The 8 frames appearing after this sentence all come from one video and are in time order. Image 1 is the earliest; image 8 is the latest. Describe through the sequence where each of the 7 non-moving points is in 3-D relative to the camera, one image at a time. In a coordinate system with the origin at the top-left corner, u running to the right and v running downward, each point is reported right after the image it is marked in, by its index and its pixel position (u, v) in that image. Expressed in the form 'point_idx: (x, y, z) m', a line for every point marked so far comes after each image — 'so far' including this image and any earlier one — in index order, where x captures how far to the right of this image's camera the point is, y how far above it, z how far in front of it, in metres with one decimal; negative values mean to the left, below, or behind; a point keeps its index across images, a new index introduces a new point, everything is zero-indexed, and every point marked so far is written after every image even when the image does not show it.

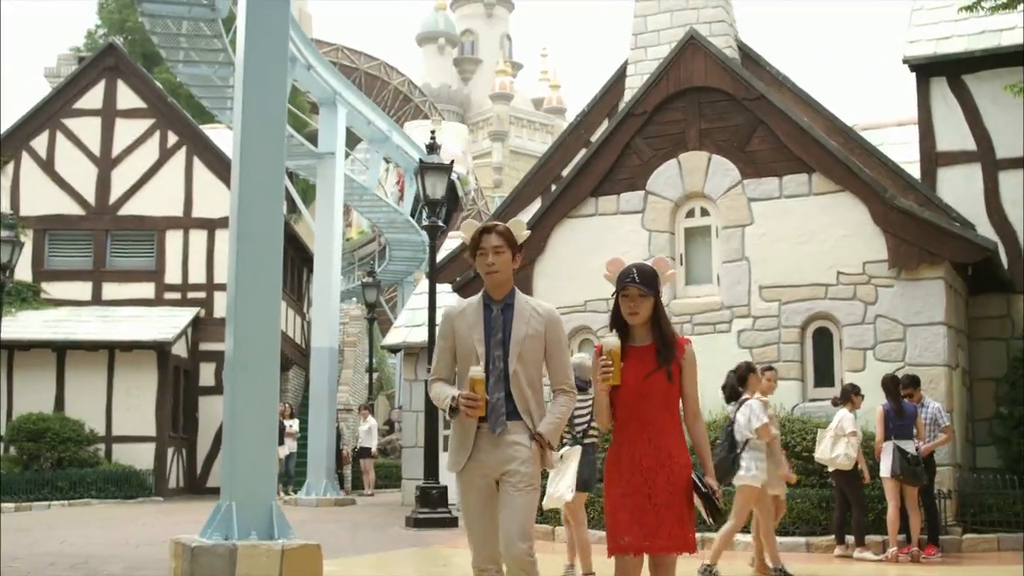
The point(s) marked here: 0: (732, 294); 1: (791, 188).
0: (+2.3, -0.1, +14.1) m
1: (+2.8, +1.0, +14.0) m
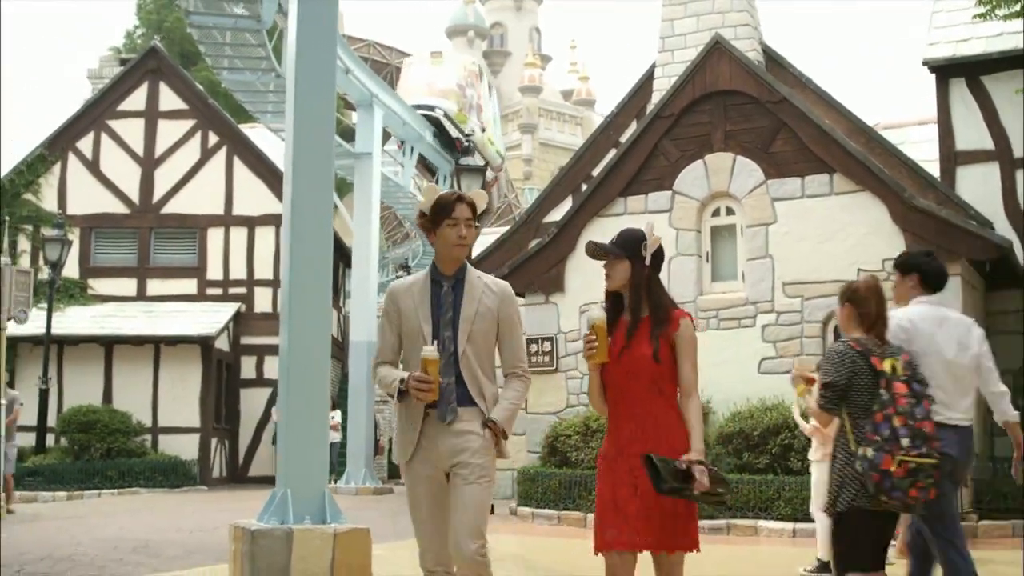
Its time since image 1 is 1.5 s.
0: (+2.6, 0.0, +14.6) m
1: (+3.2, +1.0, +14.5) m
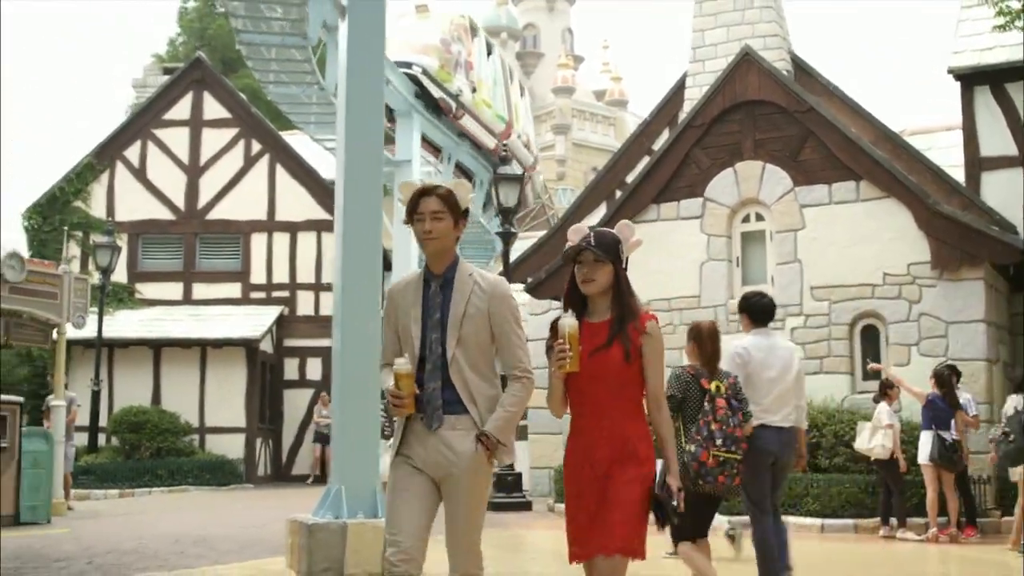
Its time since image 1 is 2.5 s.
0: (+3.0, -0.1, +15.1) m
1: (+3.6, +1.0, +14.9) m
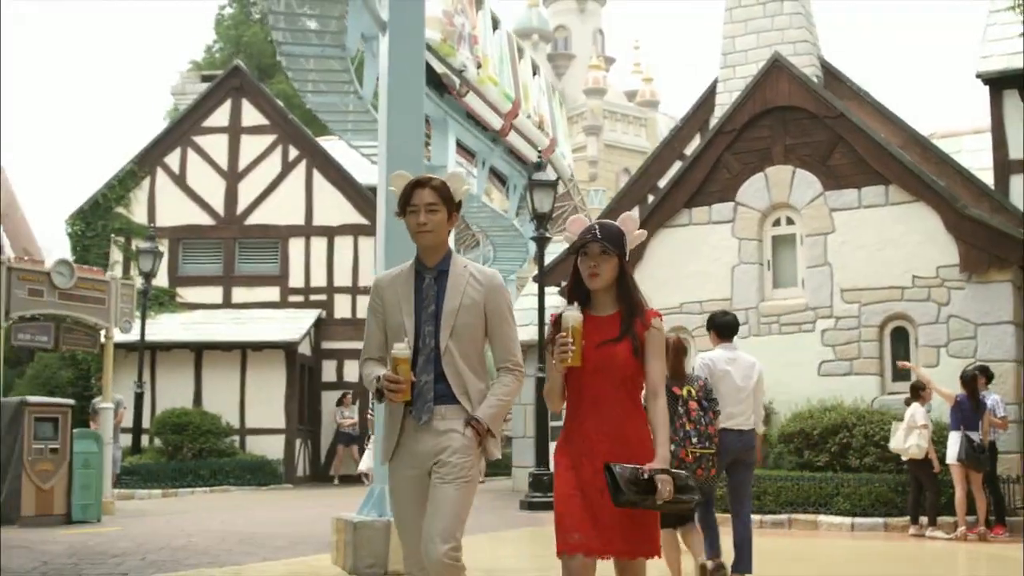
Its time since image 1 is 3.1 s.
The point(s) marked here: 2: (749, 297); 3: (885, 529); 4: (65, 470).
0: (+3.4, -0.1, +15.3) m
1: (+3.9, +1.0, +15.2) m
2: (+2.7, -0.1, +15.9) m
3: (+3.5, -2.2, +12.7) m
4: (-4.3, -1.8, +13.3) m
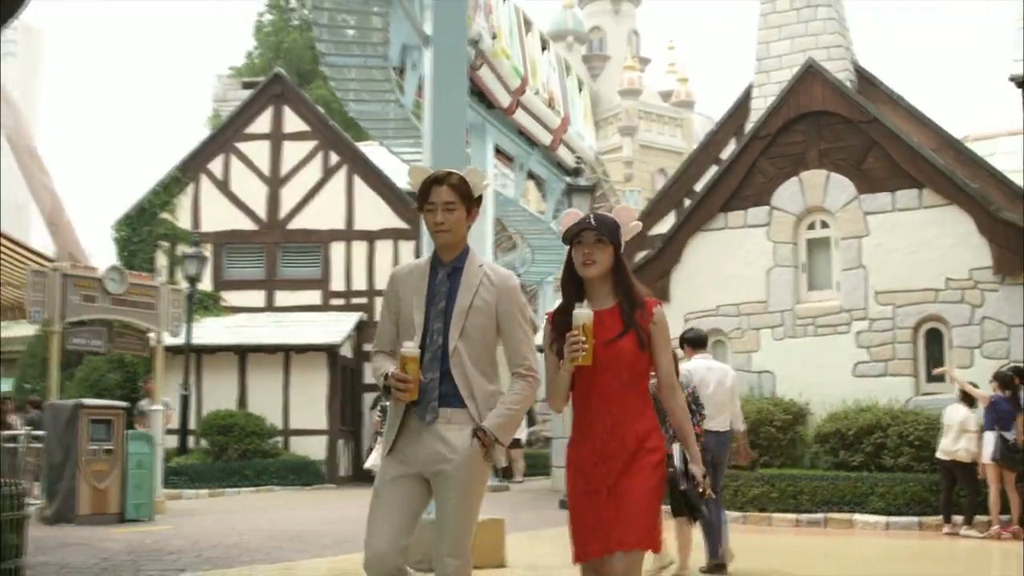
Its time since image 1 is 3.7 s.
0: (+3.8, -0.1, +15.6) m
1: (+4.4, +1.0, +15.4) m
2: (+3.2, -0.1, +16.1) m
3: (+3.9, -2.3, +12.9) m
4: (-3.9, -1.8, +13.7) m
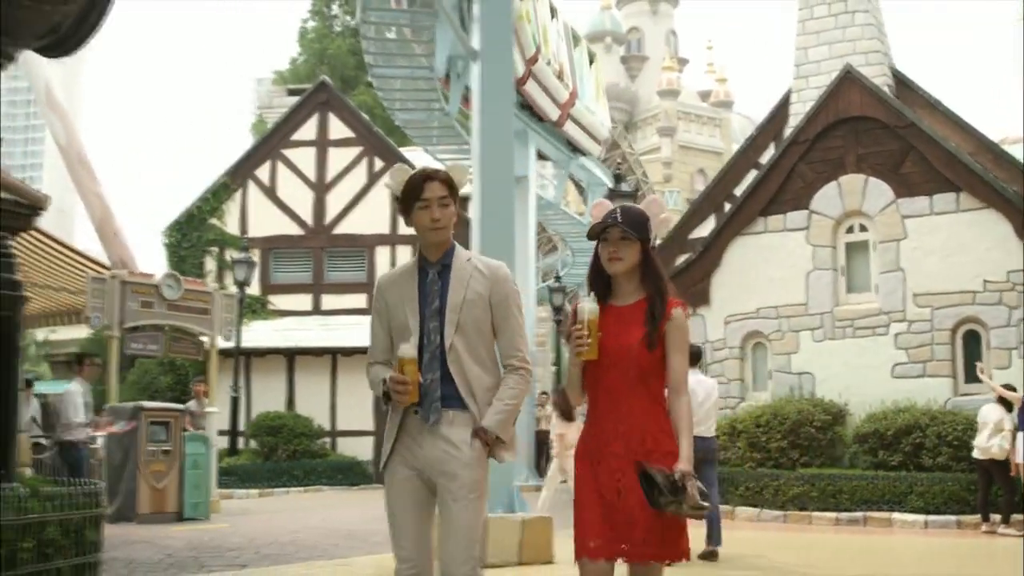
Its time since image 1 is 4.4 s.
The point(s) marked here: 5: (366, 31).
0: (+4.4, -0.1, +15.8) m
1: (+4.9, +0.9, +15.6) m
2: (+3.7, -0.2, +16.4) m
3: (+4.3, -2.3, +13.2) m
4: (-3.5, -1.9, +14.2) m
5: (-1.6, +2.9, +15.2) m
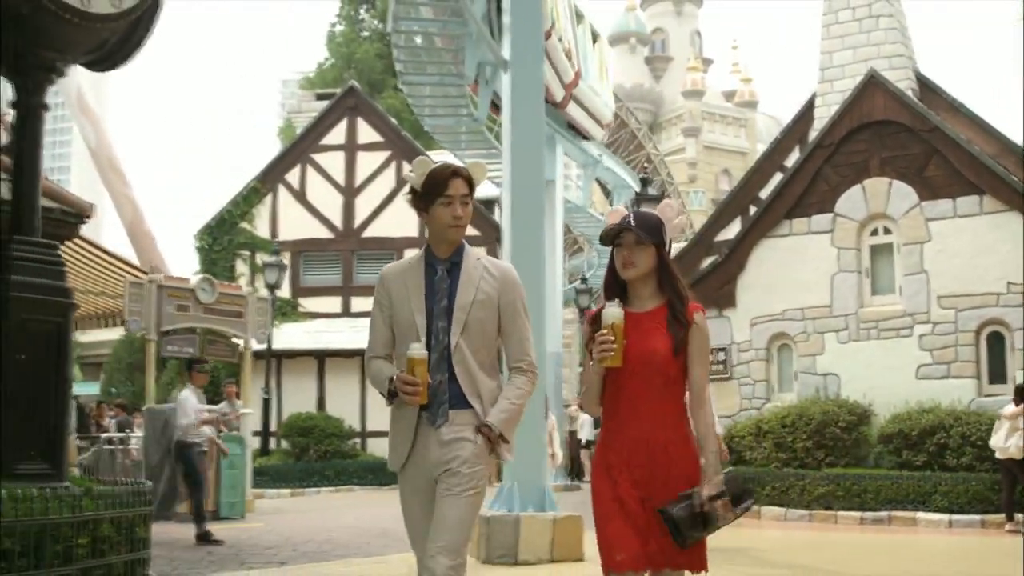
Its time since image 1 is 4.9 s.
0: (+4.7, -0.2, +16.0) m
1: (+5.2, +0.9, +15.8) m
2: (+4.1, -0.2, +16.5) m
3: (+4.6, -2.3, +13.4) m
4: (-3.2, -1.9, +14.5) m
5: (-1.3, +2.8, +15.5) m
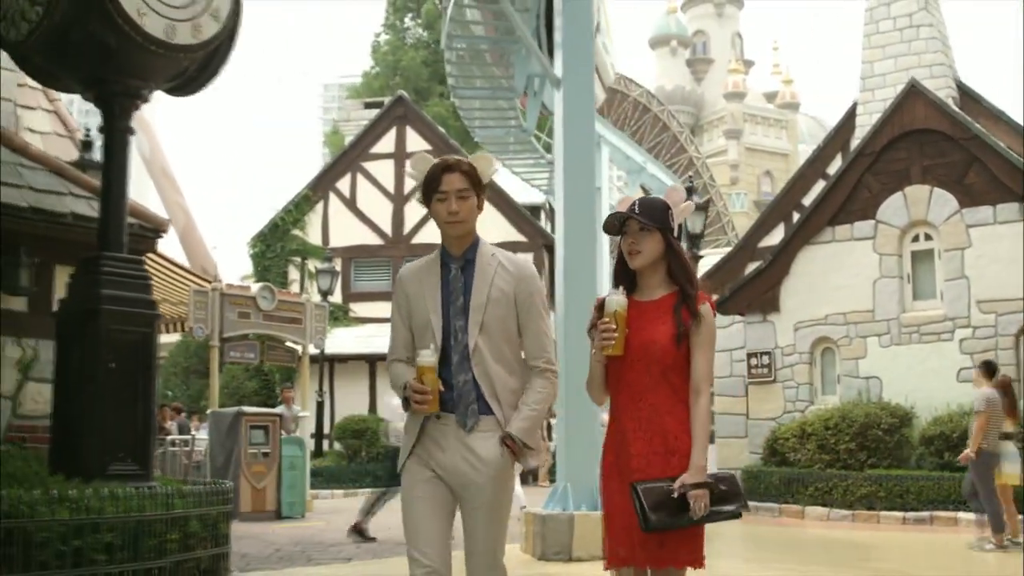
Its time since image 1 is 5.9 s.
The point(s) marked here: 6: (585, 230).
0: (+5.3, -0.2, +16.3) m
1: (+5.8, +0.9, +16.1) m
2: (+4.7, -0.2, +16.9) m
3: (+5.1, -2.4, +13.7) m
4: (-2.6, -2.0, +15.1) m
5: (-0.7, +2.7, +16.0) m
6: (+0.5, +0.4, +9.7) m
